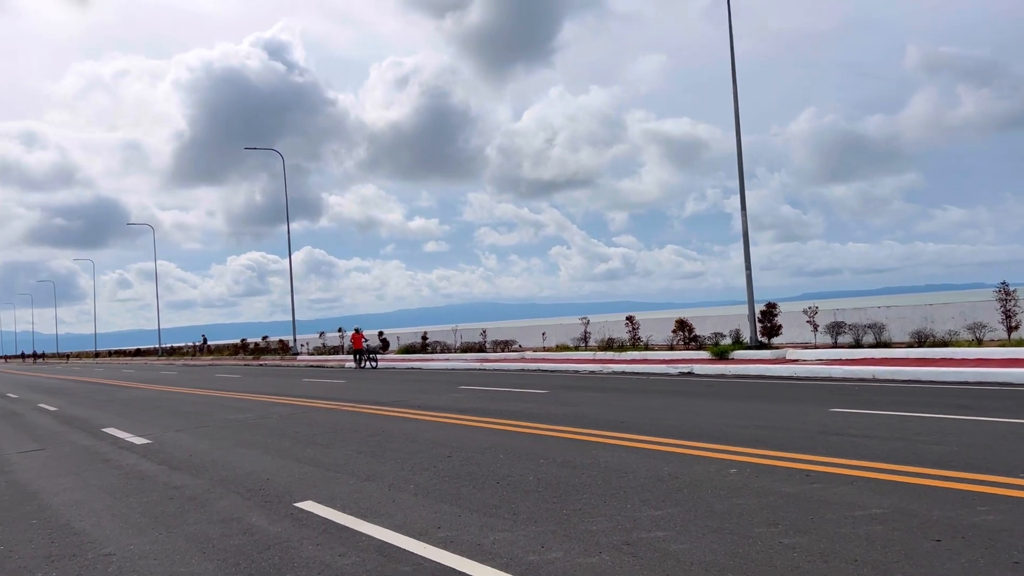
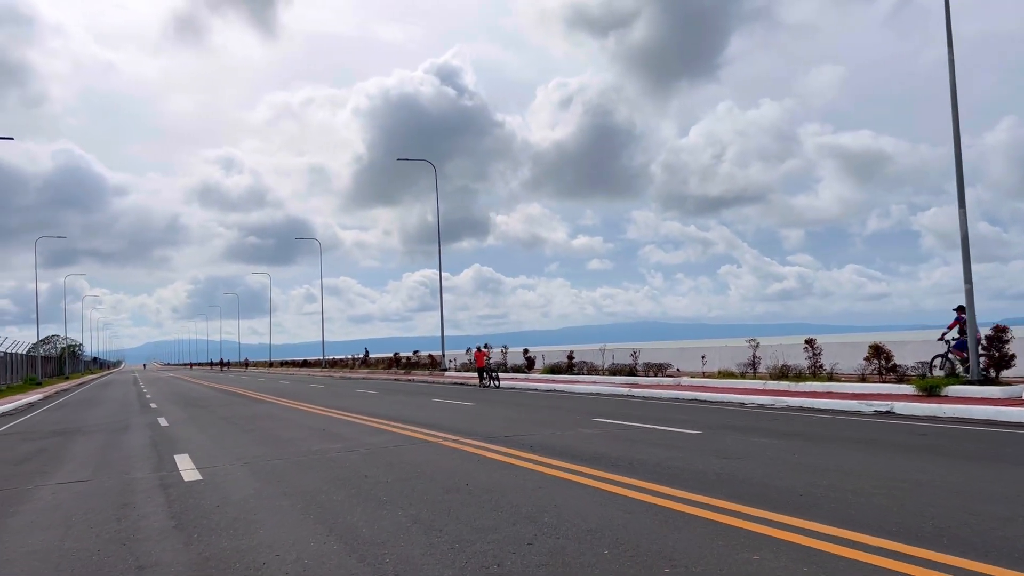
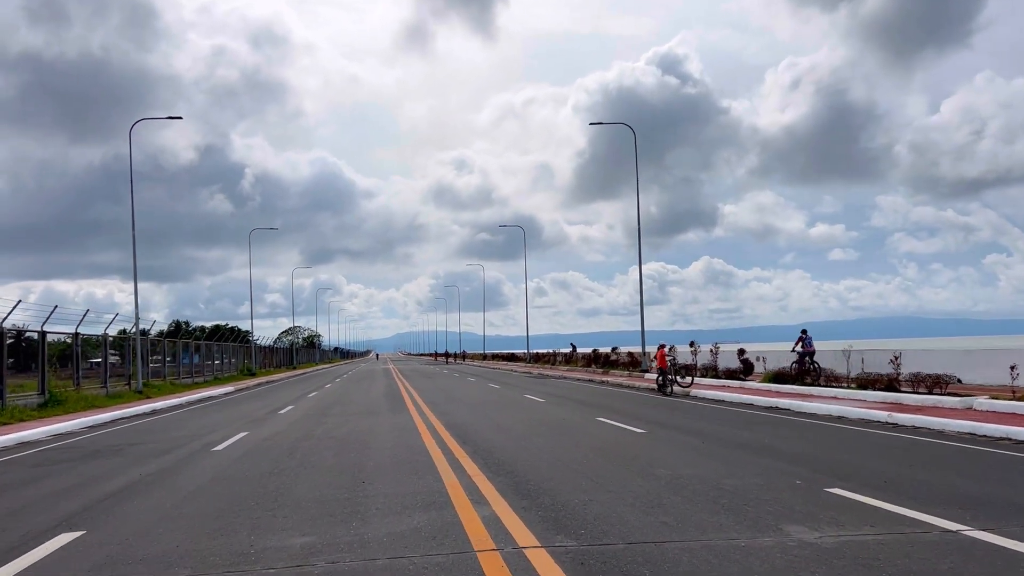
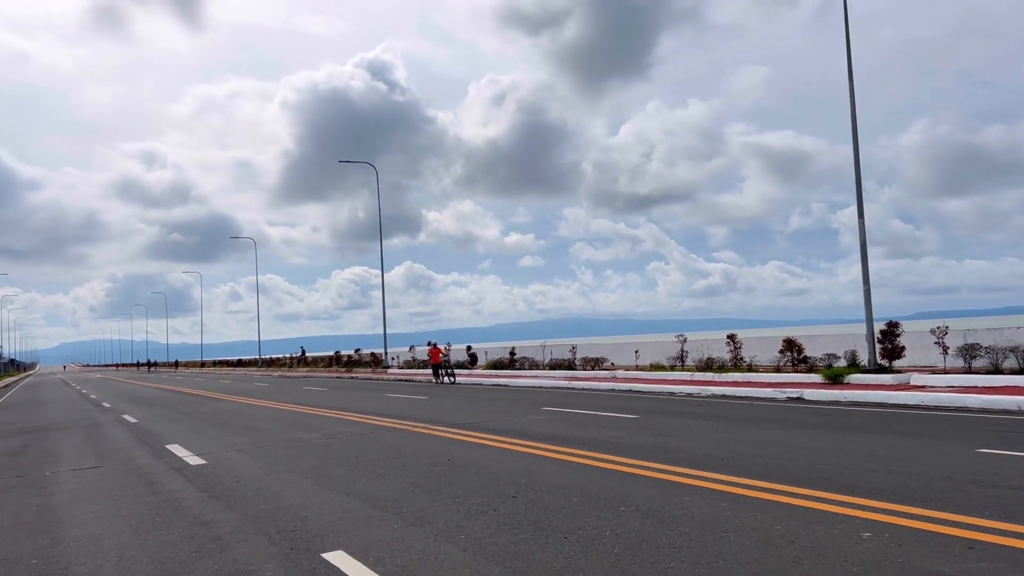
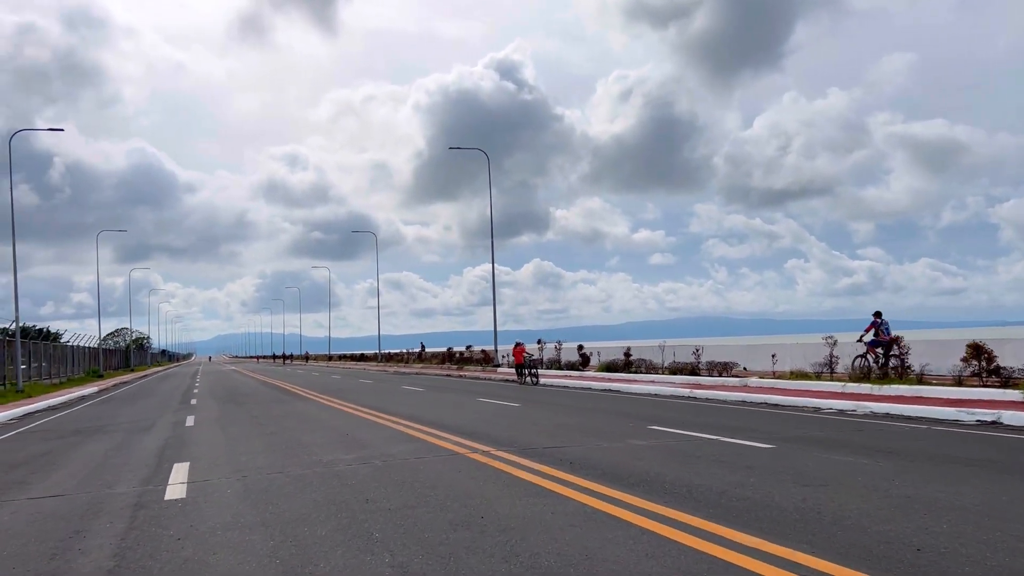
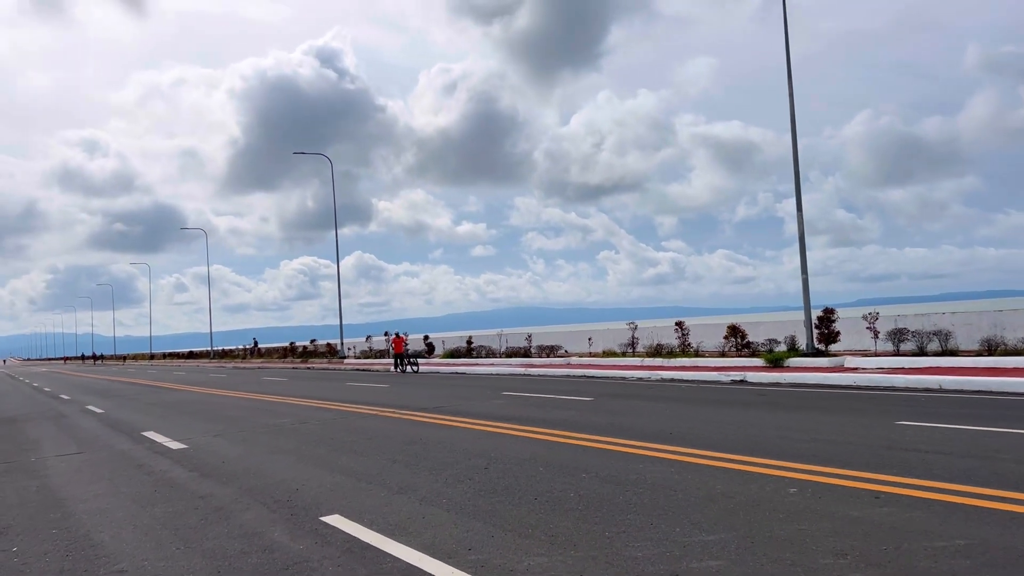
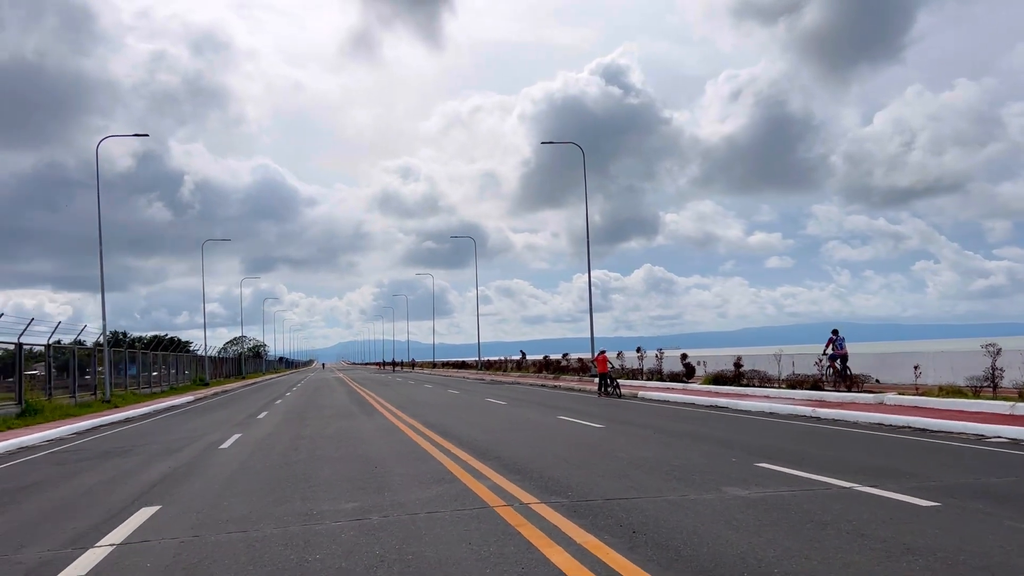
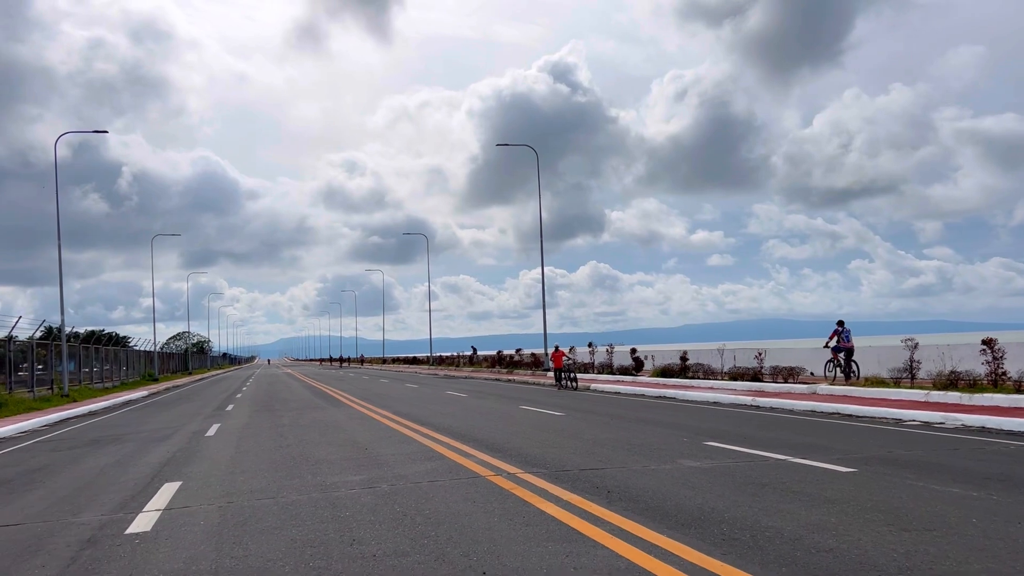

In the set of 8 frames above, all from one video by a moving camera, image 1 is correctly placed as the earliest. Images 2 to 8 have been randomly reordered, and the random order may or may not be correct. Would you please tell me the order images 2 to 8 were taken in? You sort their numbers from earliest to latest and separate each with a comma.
6, 4, 2, 5, 8, 7, 3
